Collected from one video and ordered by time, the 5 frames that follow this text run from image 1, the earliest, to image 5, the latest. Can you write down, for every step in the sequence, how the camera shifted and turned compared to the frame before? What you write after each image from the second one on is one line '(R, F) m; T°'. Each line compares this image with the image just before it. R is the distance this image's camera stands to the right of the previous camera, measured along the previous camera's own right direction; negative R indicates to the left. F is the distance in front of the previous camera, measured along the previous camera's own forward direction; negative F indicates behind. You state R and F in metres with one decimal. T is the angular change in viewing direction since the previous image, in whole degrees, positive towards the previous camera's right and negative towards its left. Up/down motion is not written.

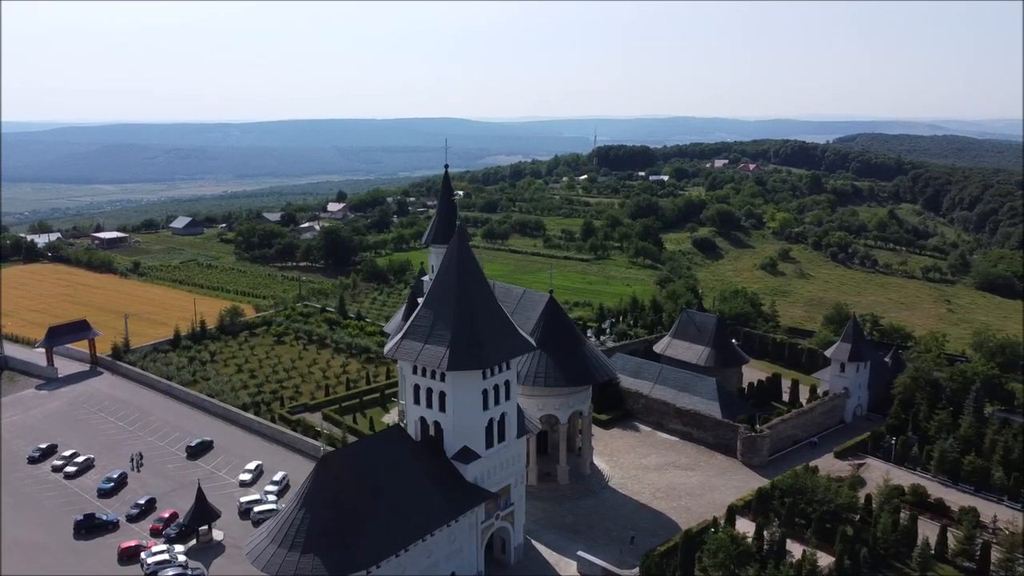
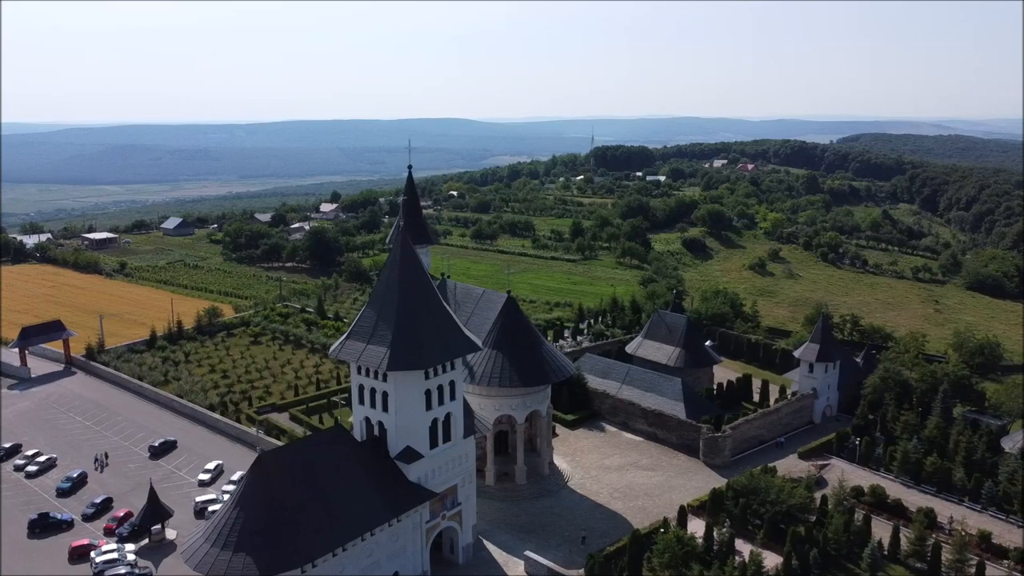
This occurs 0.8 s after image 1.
(+2.0, -0.1) m; 0°
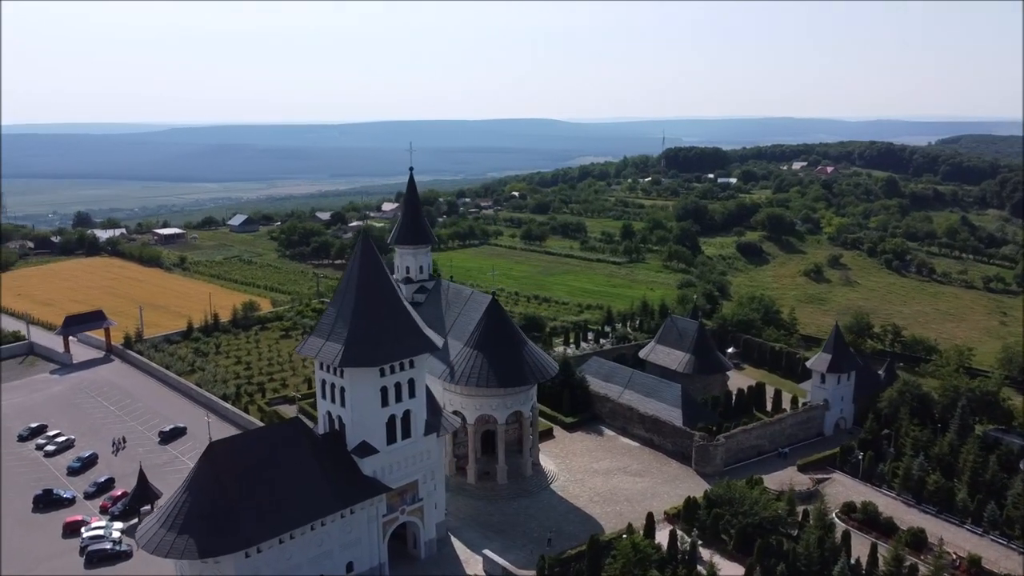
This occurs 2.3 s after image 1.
(+4.1, -0.1) m; -6°
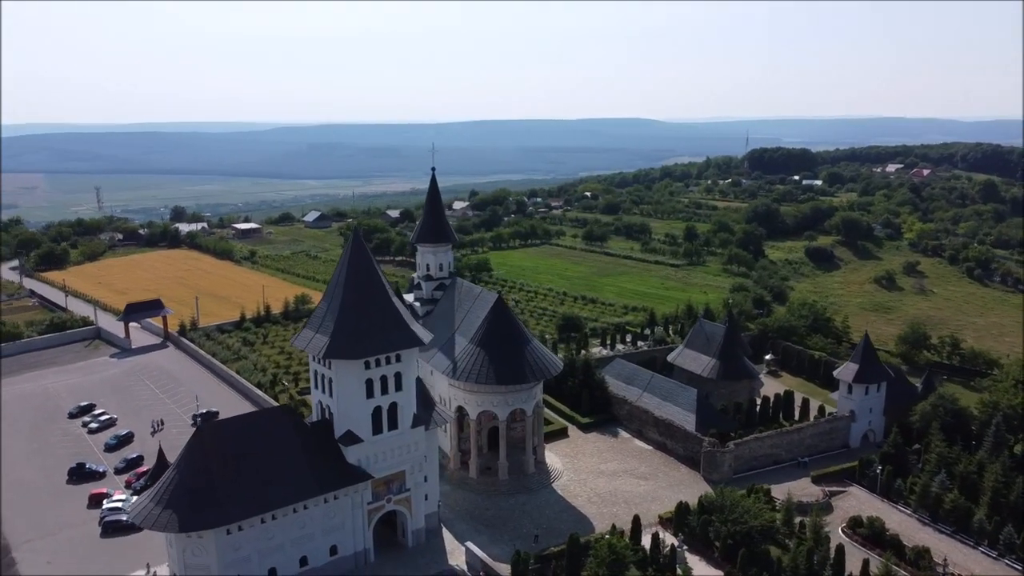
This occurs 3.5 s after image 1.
(+3.6, -0.3) m; -6°
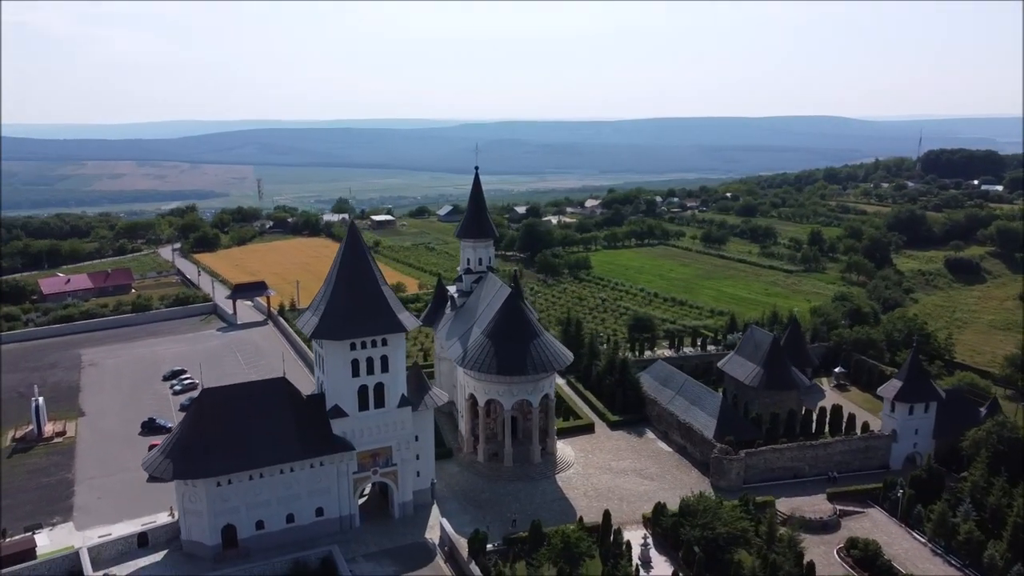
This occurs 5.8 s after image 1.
(+7.1, -0.7) m; -12°
